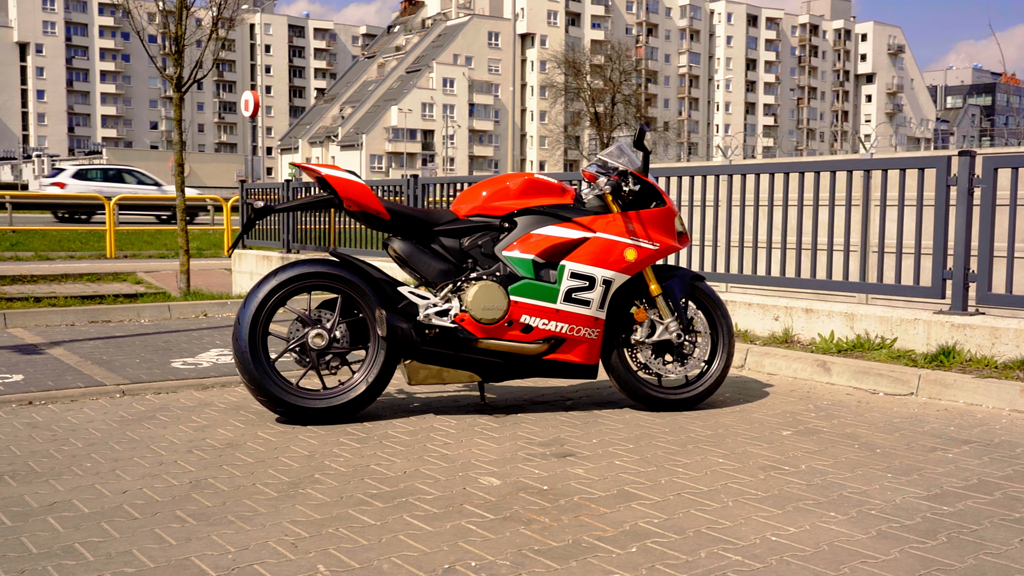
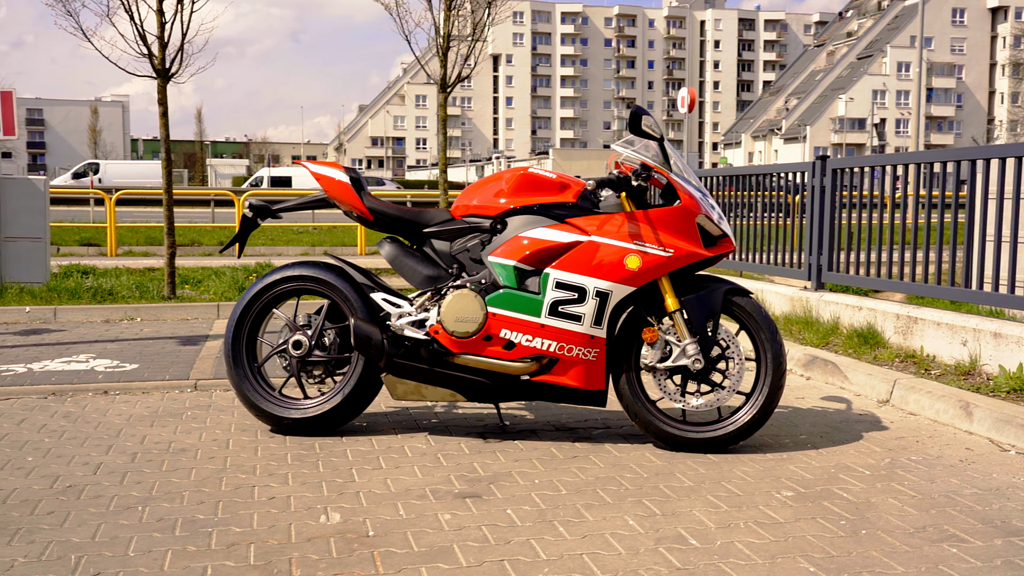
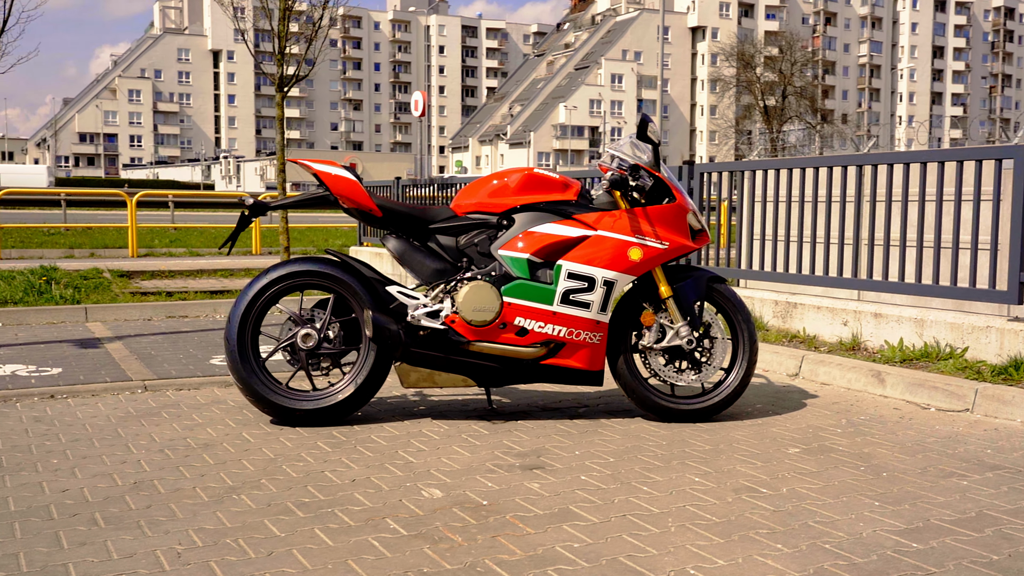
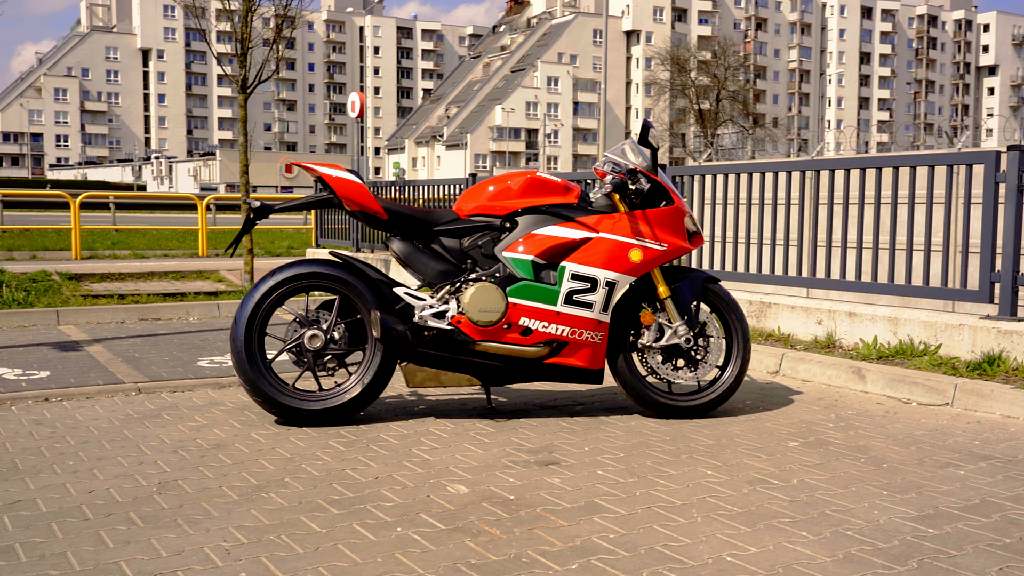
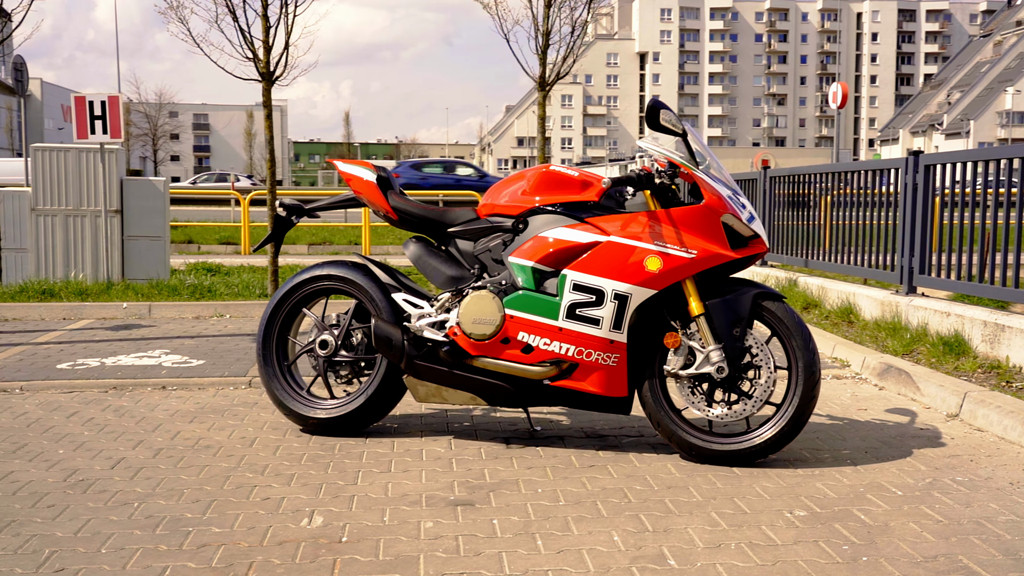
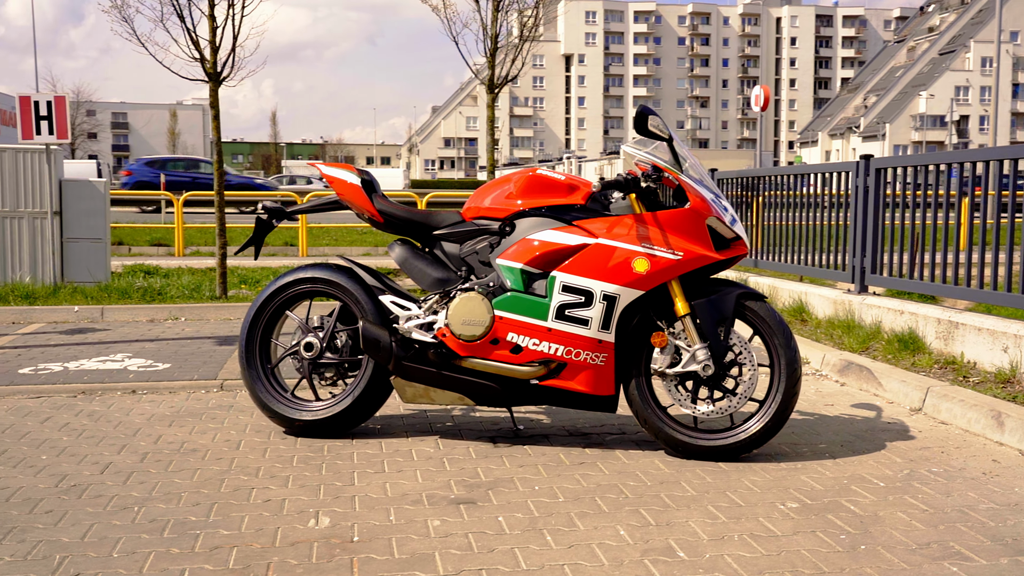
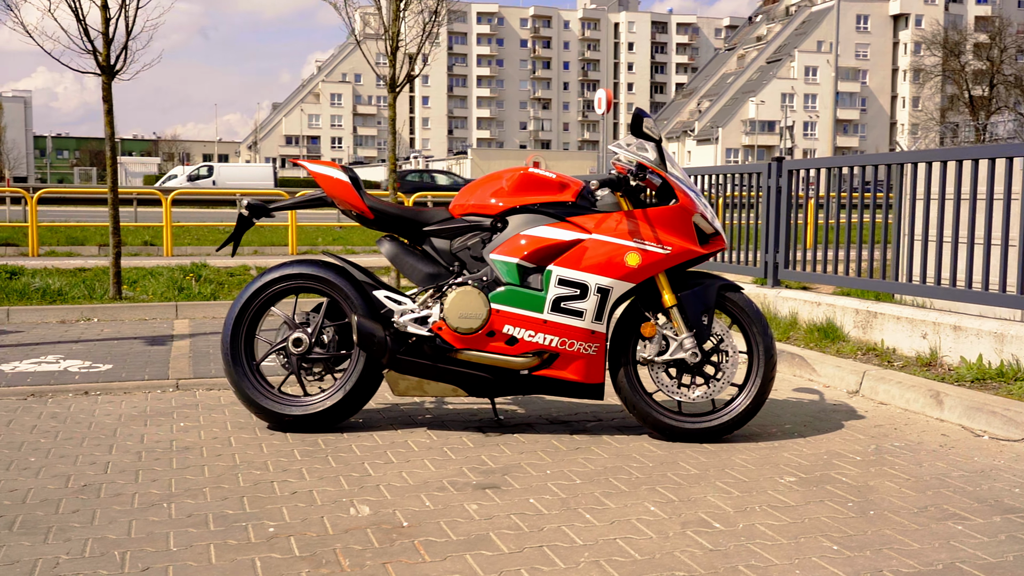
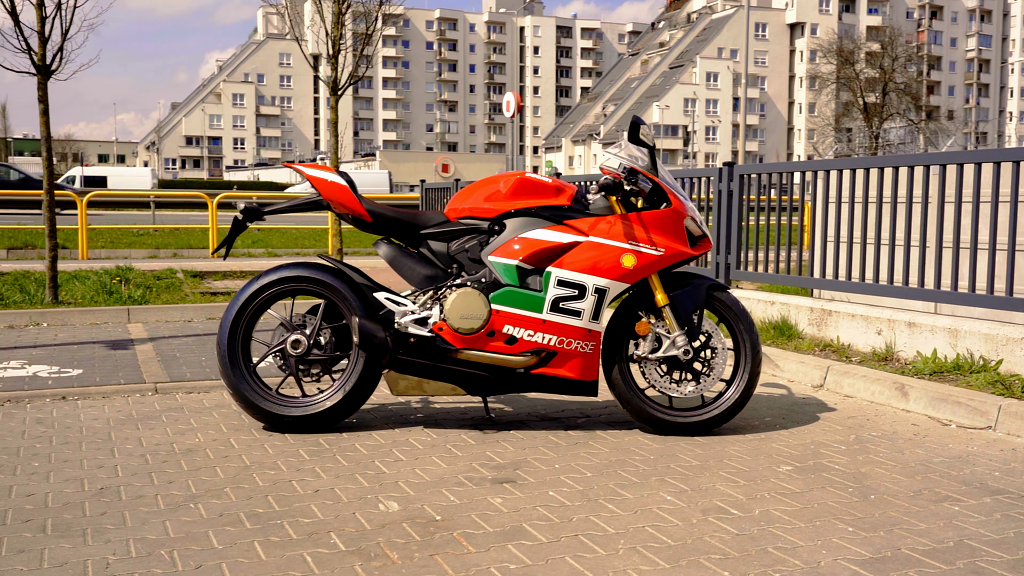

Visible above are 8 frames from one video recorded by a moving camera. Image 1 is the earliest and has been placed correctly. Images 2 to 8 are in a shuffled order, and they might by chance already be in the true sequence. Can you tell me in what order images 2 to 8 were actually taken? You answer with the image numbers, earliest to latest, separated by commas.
4, 3, 8, 7, 2, 6, 5
